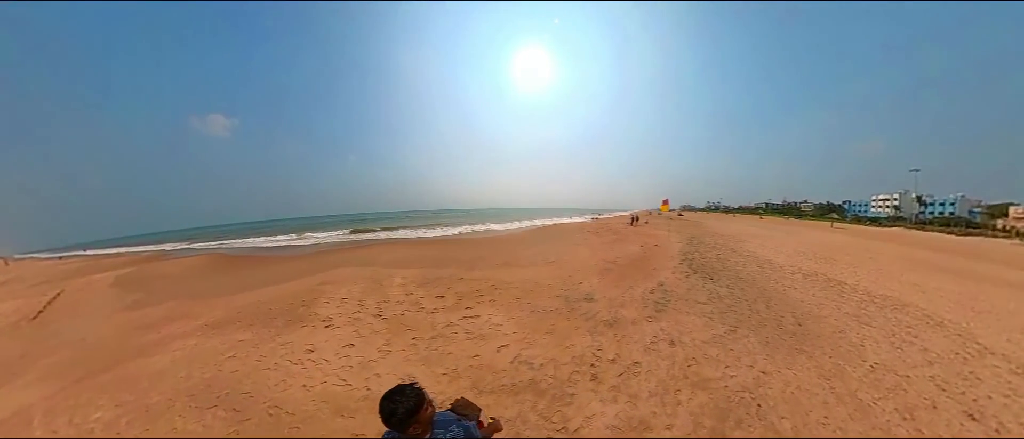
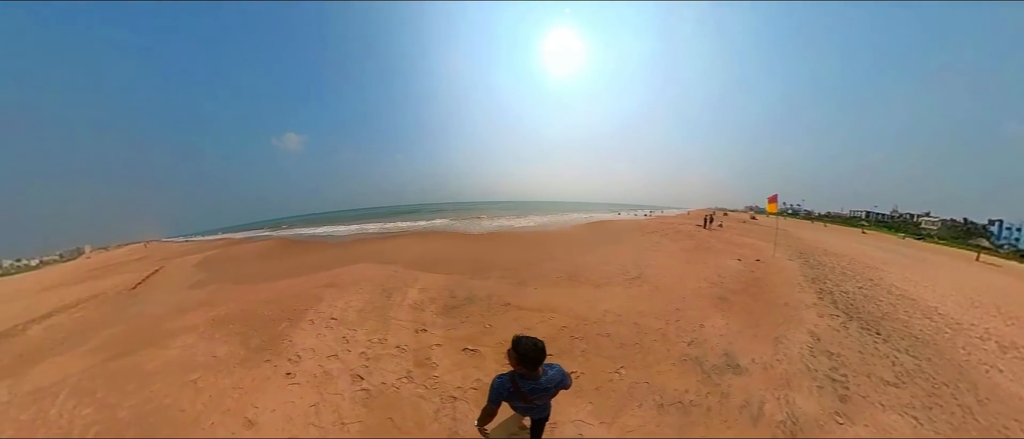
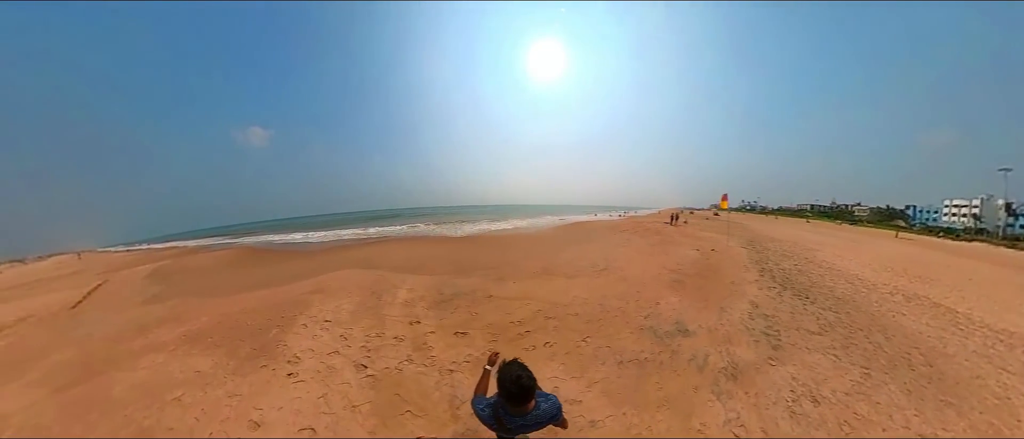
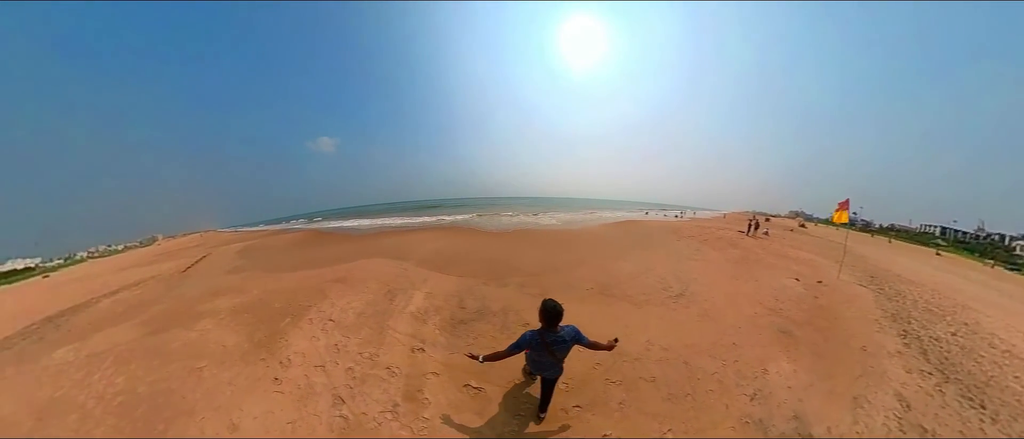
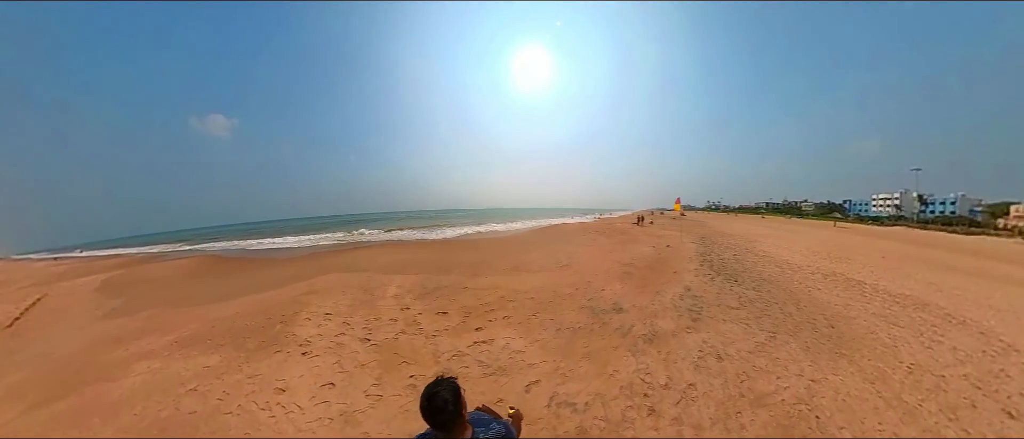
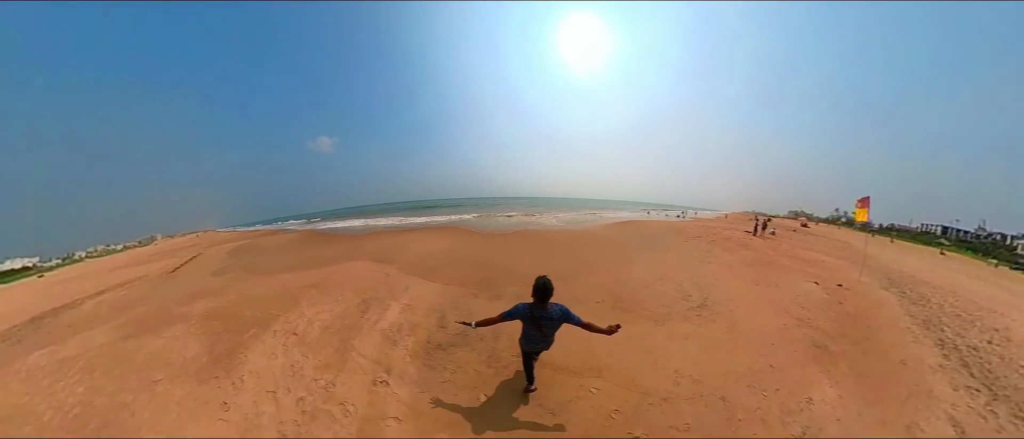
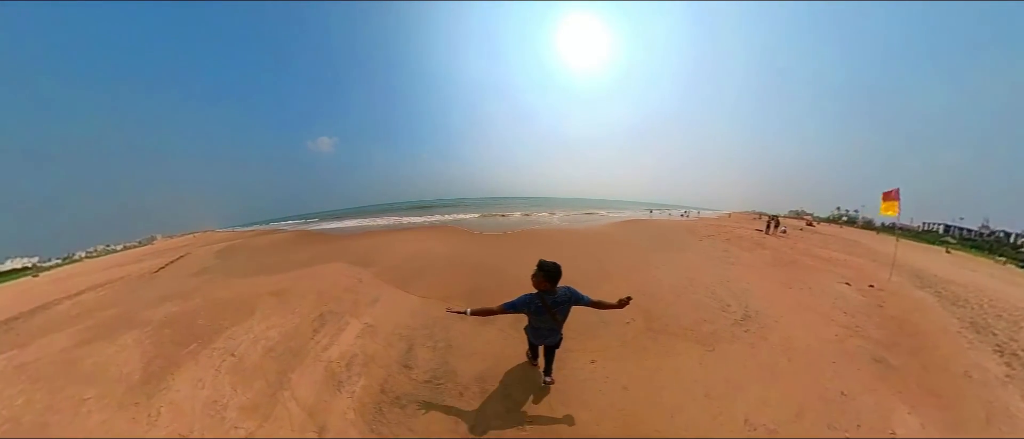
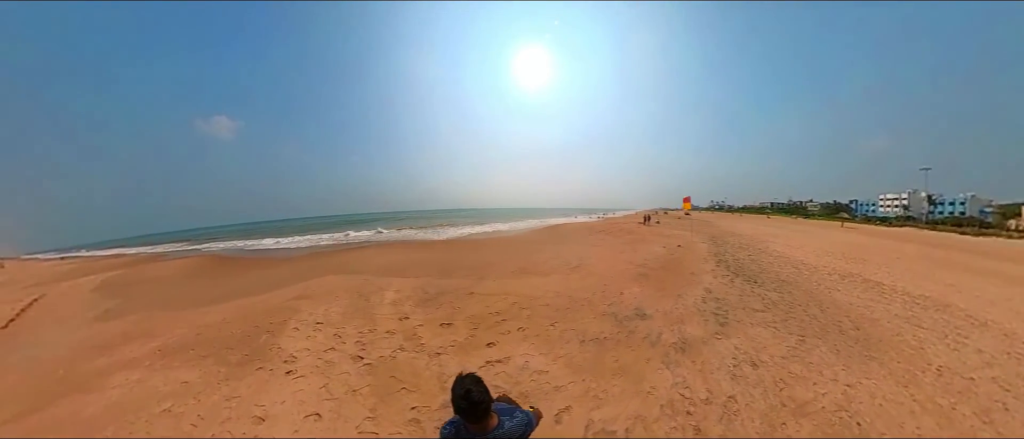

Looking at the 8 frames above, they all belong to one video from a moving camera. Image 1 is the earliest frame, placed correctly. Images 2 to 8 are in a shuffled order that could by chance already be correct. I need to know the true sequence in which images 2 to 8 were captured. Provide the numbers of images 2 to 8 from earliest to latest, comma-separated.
5, 8, 3, 2, 4, 6, 7
